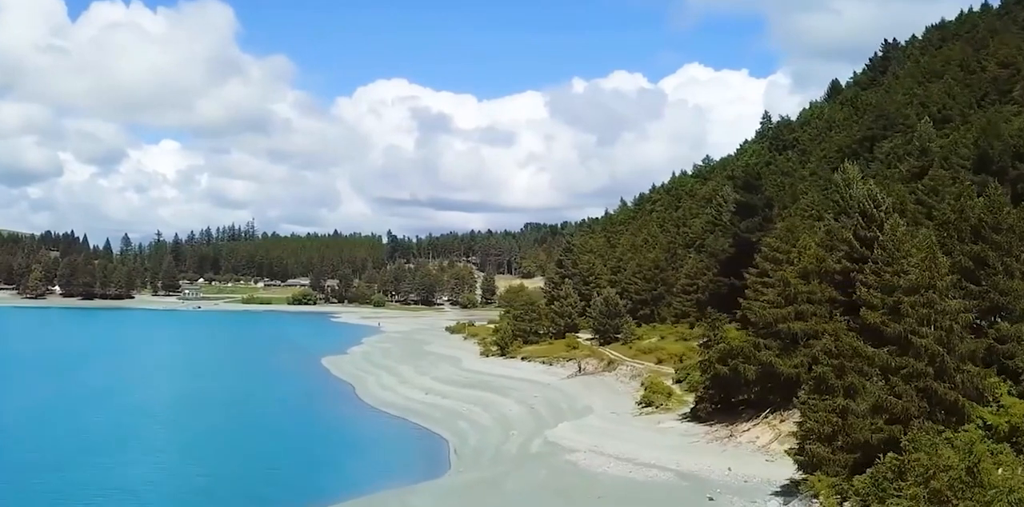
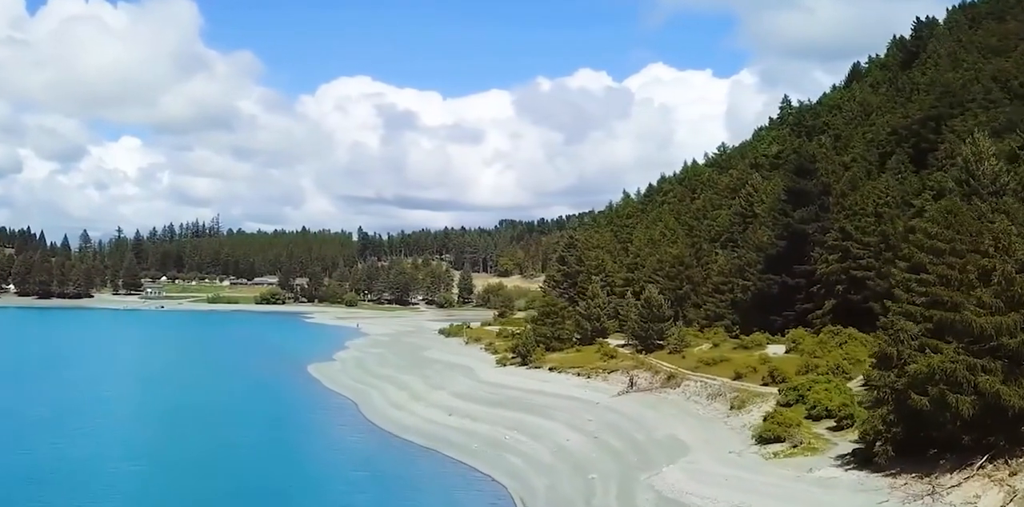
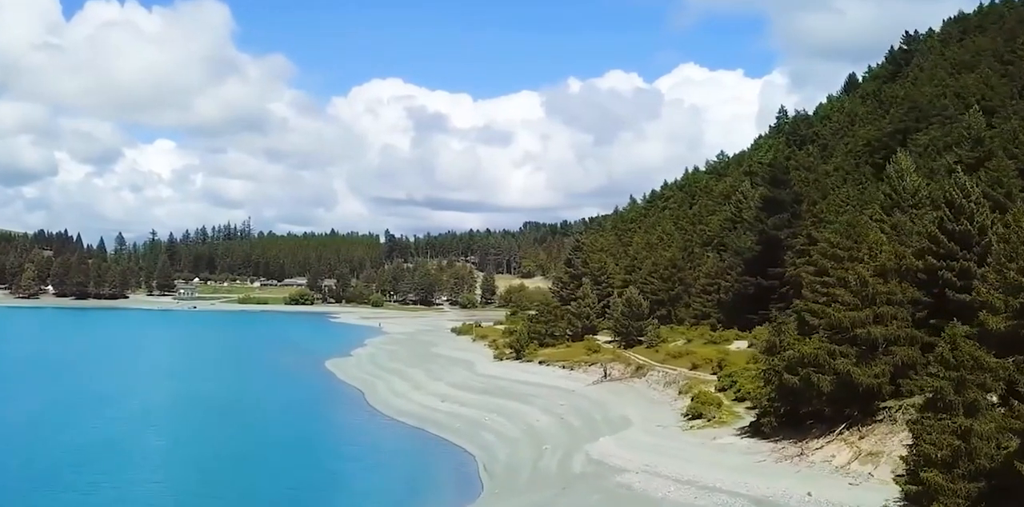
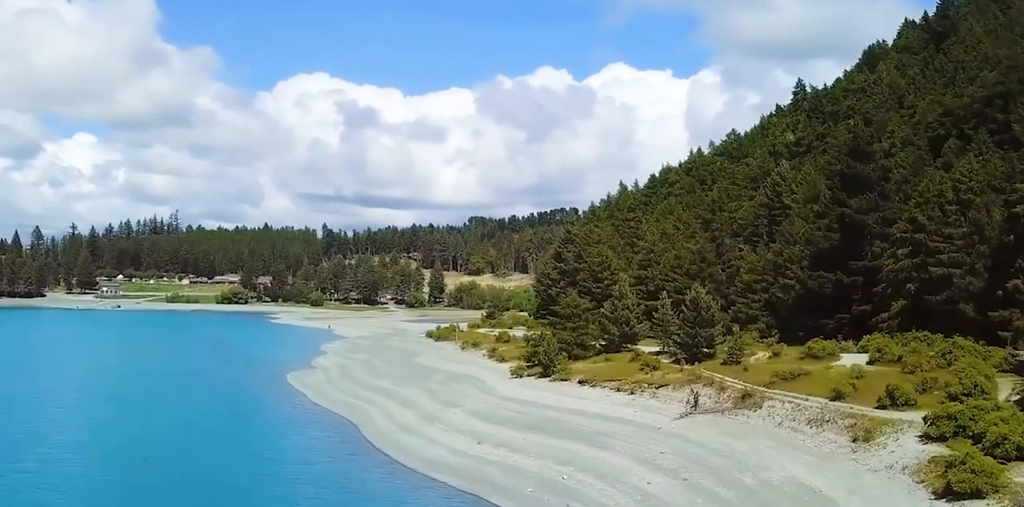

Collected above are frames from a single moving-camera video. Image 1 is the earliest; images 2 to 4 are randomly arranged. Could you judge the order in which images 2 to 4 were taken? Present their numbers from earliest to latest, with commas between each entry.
3, 2, 4
